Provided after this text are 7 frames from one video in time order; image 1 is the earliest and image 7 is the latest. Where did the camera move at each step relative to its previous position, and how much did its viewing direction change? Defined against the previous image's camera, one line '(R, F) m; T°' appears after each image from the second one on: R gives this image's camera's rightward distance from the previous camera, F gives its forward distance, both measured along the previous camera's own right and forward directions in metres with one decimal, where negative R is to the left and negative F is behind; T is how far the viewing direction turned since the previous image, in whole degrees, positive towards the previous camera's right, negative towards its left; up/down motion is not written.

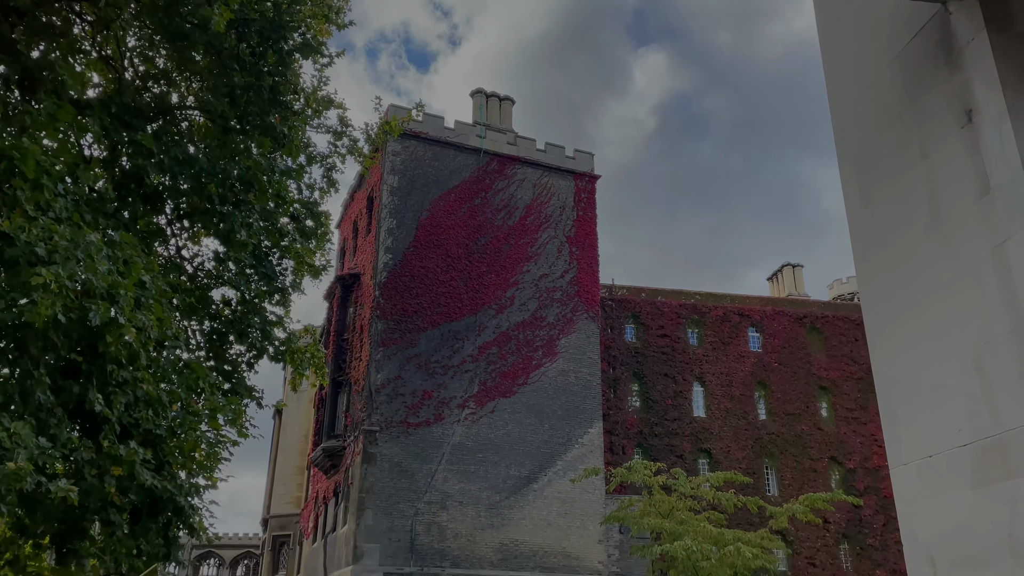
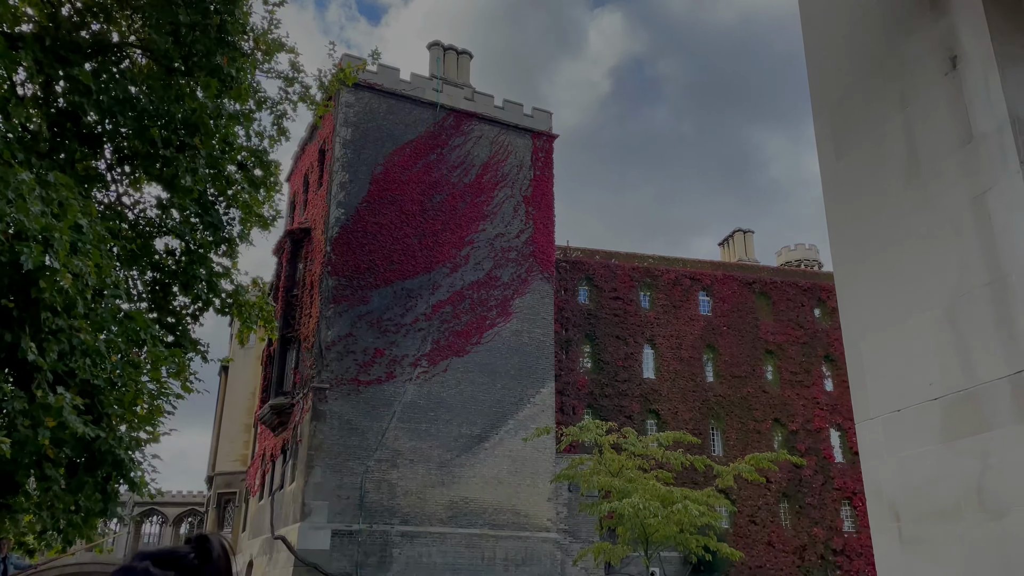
(-0.1, +0.3) m; +4°
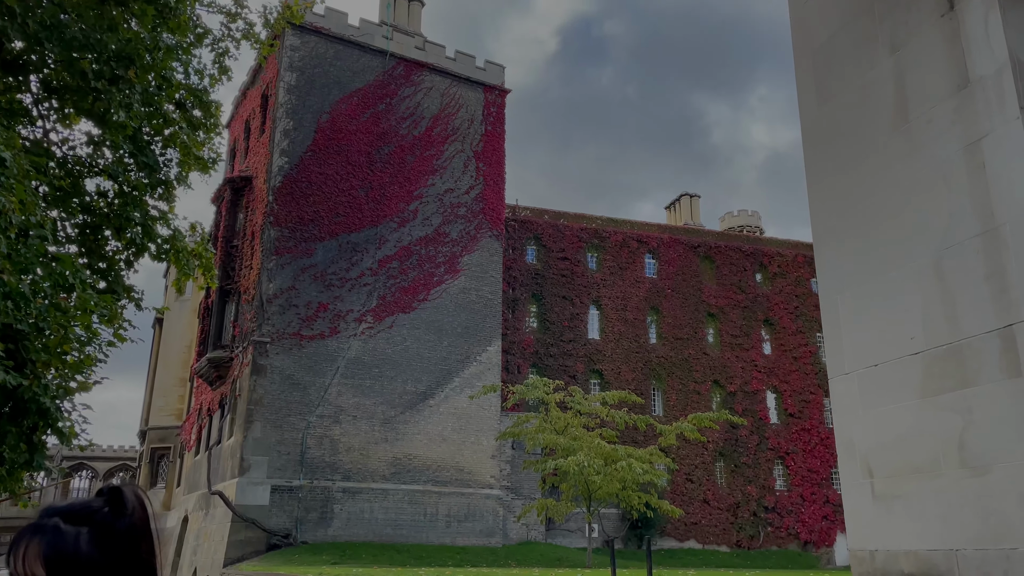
(-0.2, +0.3) m; +4°
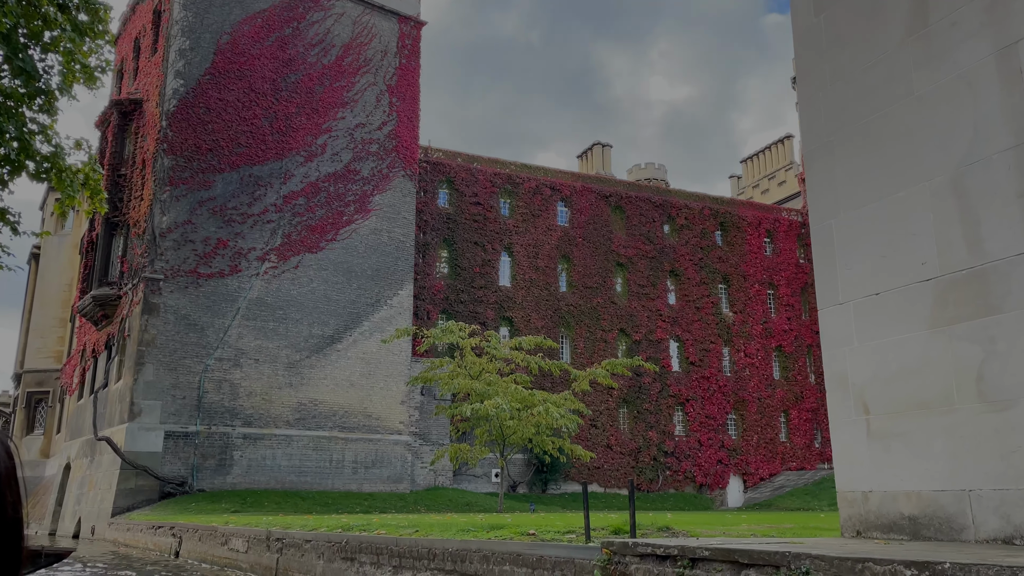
(-0.4, +0.7) m; +7°
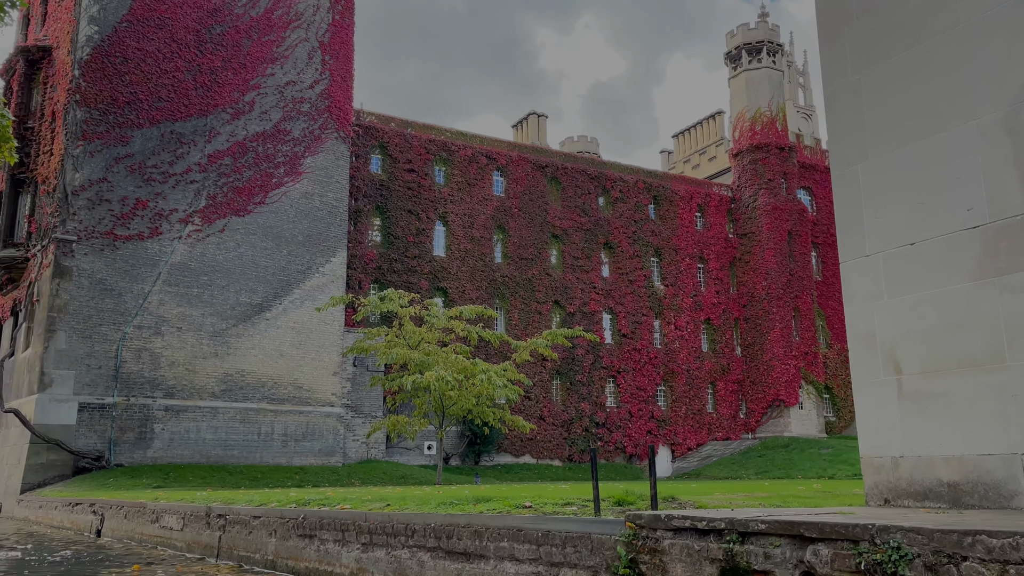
(-0.4, +0.6) m; +5°
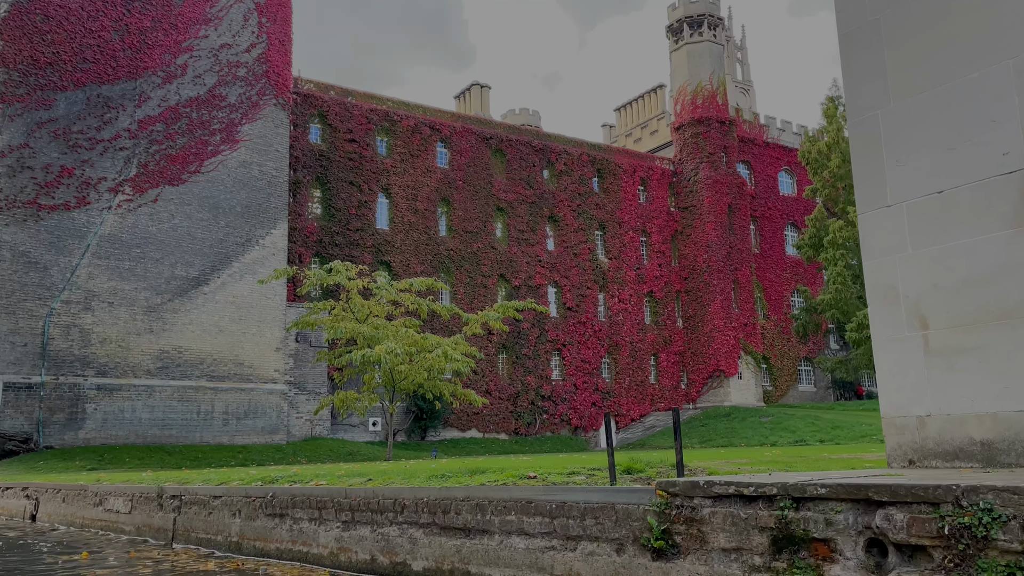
(-0.3, +0.4) m; +5°
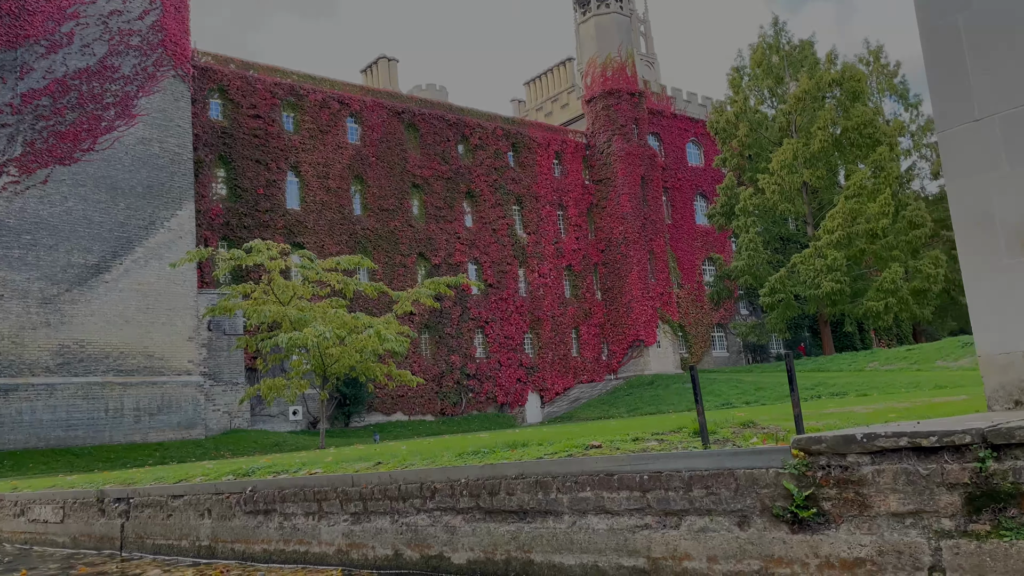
(-0.7, +0.7) m; +7°
